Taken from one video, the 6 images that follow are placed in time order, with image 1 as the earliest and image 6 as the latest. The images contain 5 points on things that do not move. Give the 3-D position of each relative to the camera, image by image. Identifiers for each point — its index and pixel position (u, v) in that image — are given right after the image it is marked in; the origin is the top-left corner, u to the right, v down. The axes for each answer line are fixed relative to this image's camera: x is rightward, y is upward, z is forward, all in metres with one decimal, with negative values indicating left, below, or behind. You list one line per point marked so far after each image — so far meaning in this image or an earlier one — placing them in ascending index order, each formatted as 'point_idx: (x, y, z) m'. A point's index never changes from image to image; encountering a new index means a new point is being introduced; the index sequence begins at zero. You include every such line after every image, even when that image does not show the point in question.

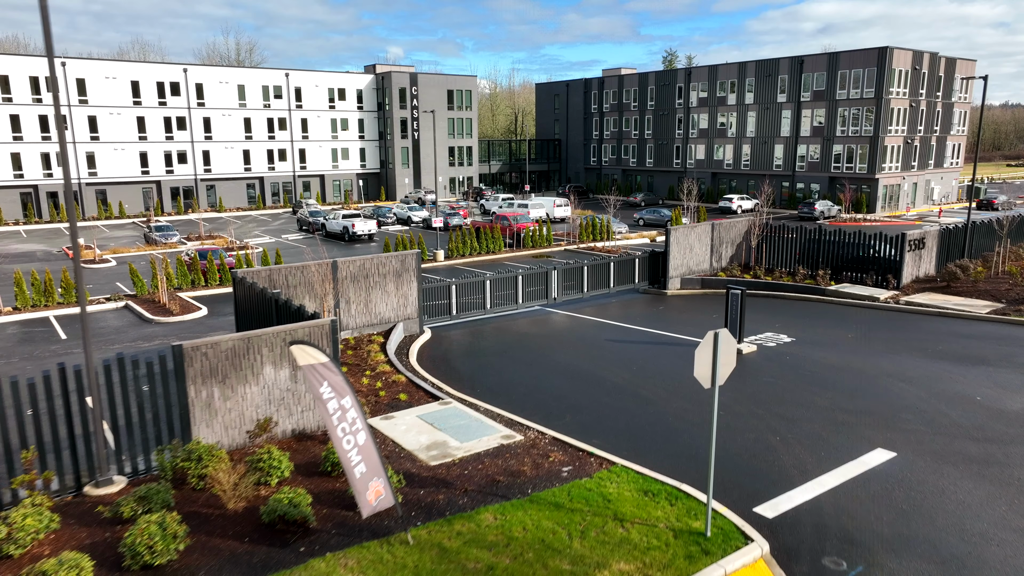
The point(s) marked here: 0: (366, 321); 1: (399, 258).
0: (-3.4, -0.8, +16.8) m
1: (-2.7, +0.7, +17.2) m
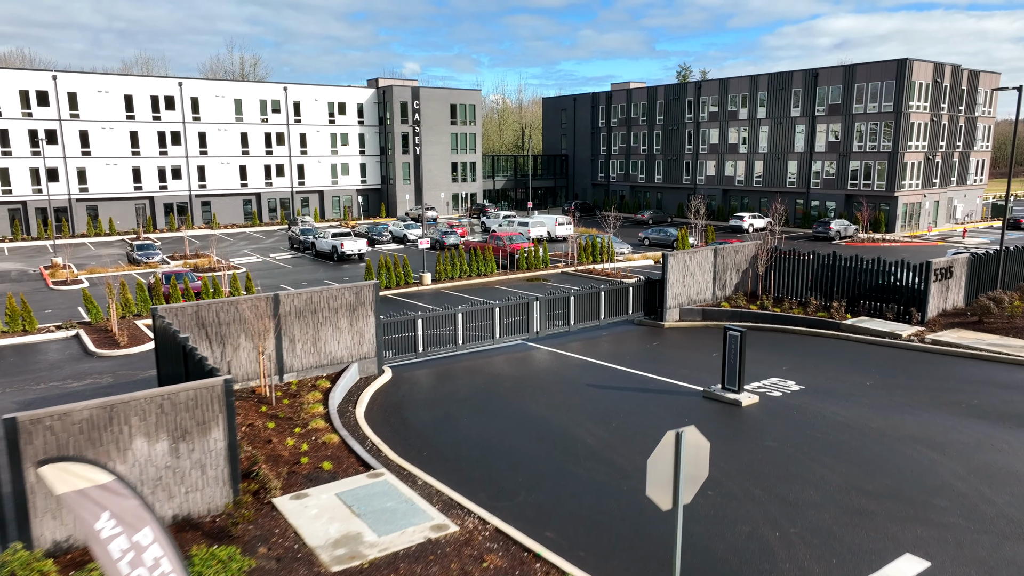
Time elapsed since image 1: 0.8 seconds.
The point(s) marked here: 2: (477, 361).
0: (-4.1, -1.5, +14.8) m
1: (-3.4, -0.1, +15.2) m
2: (-0.9, -1.8, +17.5) m
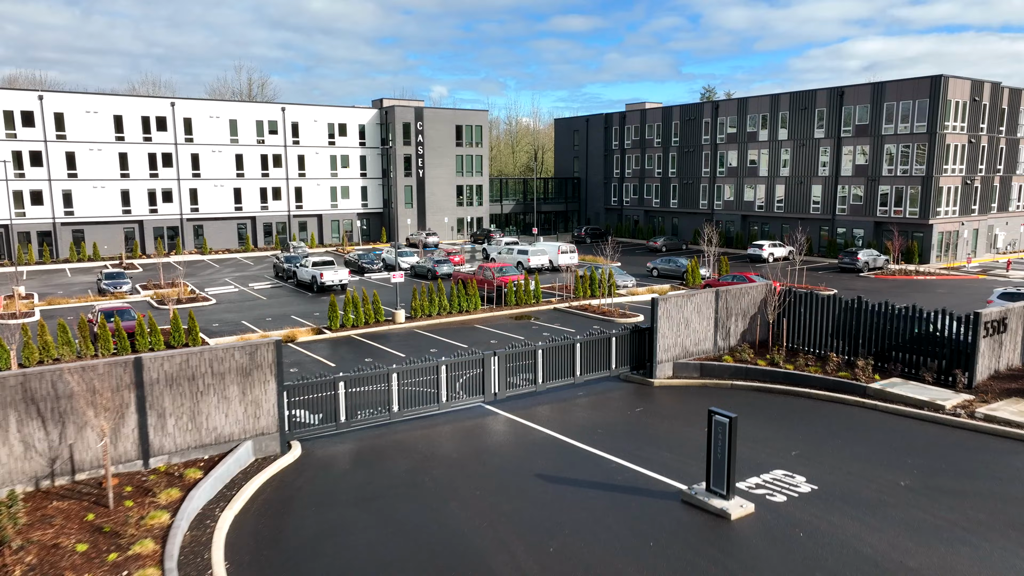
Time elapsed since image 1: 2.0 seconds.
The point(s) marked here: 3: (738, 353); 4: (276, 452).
0: (-5.3, -2.5, +11.8) m
1: (-4.5, -1.1, +12.2) m
2: (-2.0, -2.9, +14.3) m
3: (+5.9, -1.7, +18.3) m
4: (-4.2, -2.9, +12.7) m
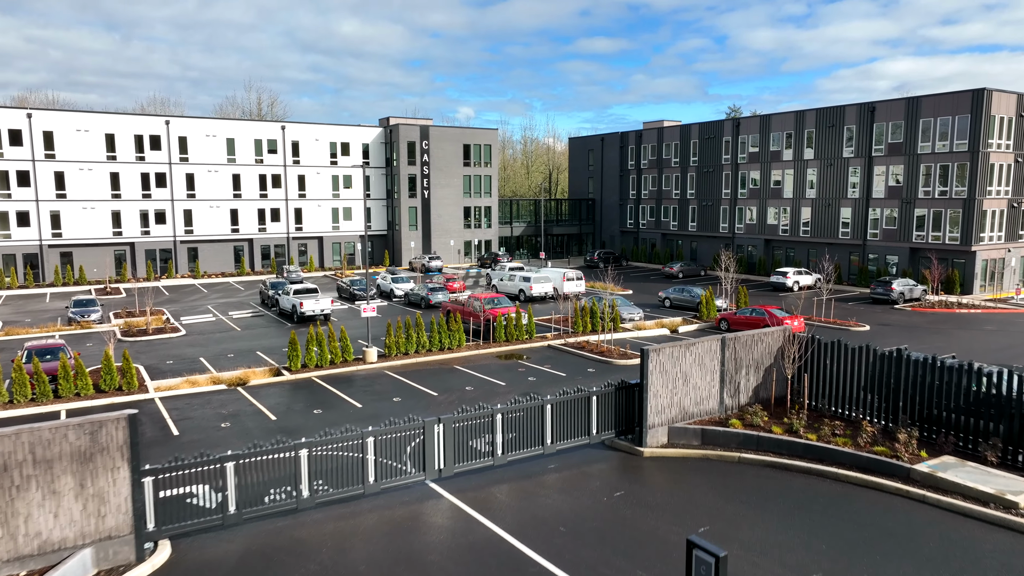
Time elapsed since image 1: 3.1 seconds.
0: (-6.3, -3.3, +8.9) m
1: (-5.6, -1.8, +9.3) m
2: (-2.9, -3.8, +11.3) m
3: (+5.0, -2.7, +15.0) m
4: (-5.2, -3.7, +9.8) m
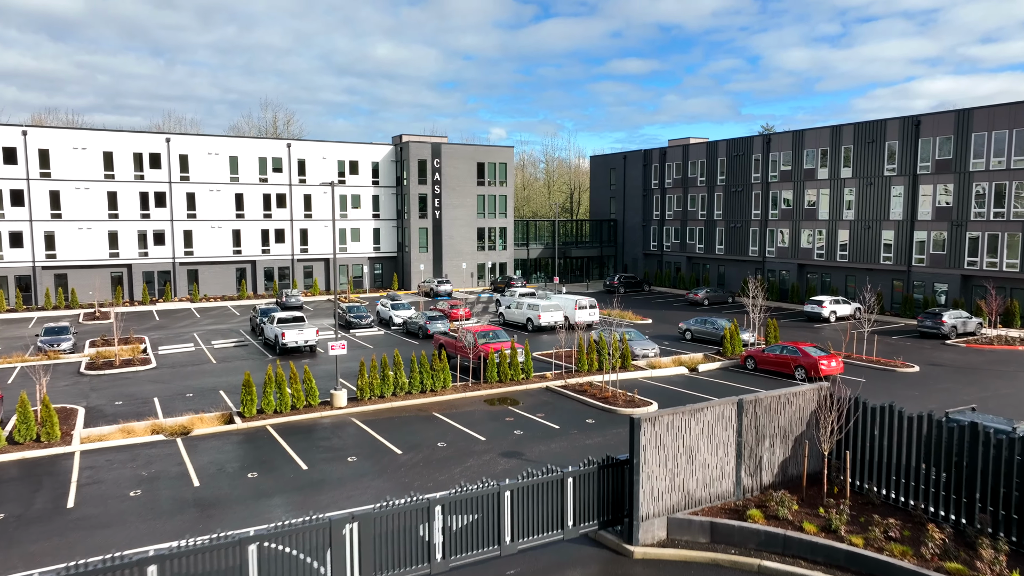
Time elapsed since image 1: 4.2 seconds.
0: (-7.3, -3.9, +6.0) m
1: (-6.5, -2.4, +6.4) m
2: (-3.8, -4.4, +8.2) m
3: (+4.3, -3.5, +11.6) m
4: (-6.2, -4.3, +6.8) m
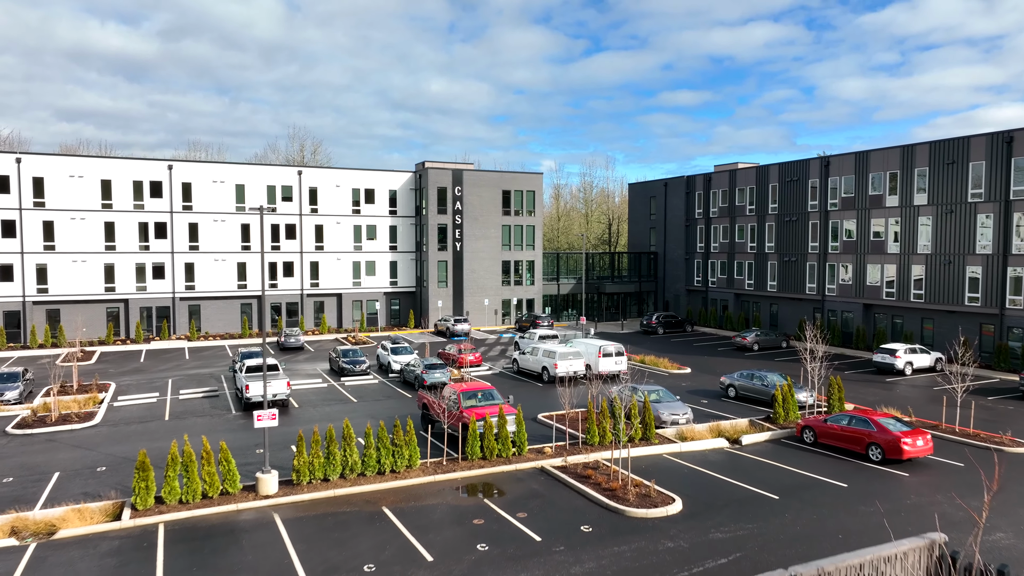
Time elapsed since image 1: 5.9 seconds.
0: (-8.9, -4.4, +1.5) m
1: (-8.1, -3.0, +1.9) m
2: (-5.2, -5.1, +3.4) m
3: (+3.1, -4.4, +6.3) m
4: (-7.7, -4.9, +2.2) m
